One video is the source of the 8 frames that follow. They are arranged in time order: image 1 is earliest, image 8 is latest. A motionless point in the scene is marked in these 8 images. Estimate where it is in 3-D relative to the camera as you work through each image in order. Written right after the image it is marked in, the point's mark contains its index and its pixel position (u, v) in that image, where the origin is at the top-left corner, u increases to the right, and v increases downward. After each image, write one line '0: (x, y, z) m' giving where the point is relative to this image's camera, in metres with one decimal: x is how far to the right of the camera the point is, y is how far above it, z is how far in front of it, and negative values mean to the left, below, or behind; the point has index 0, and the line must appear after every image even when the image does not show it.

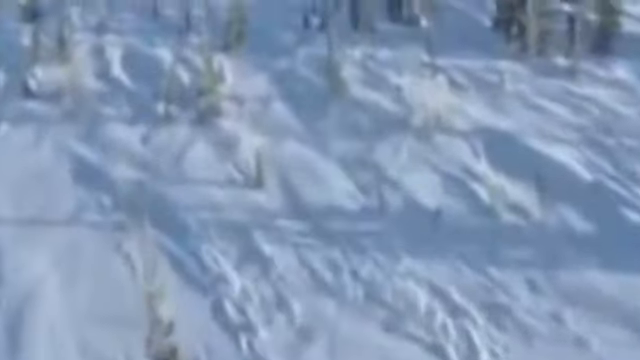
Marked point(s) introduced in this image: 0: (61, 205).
0: (-0.7, -0.1, +6.4) m
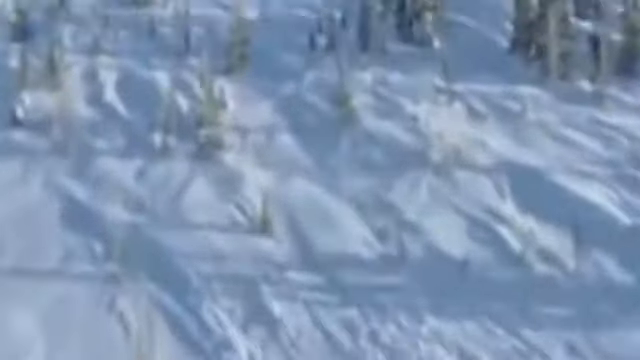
0: (-0.7, -0.2, +5.8) m
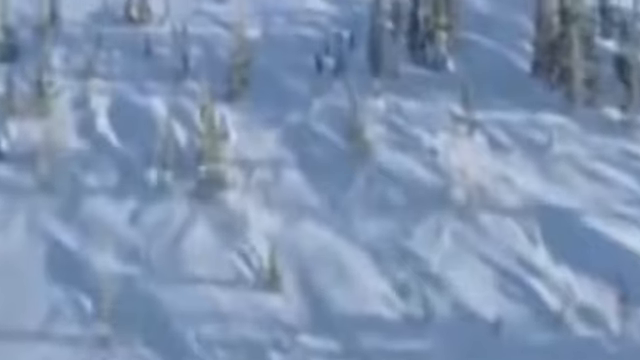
0: (-0.7, -0.3, +5.2) m
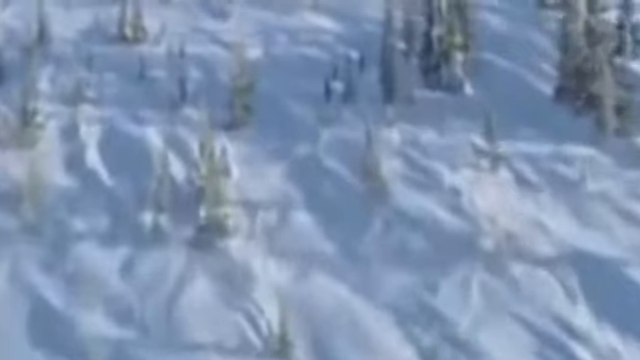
0: (-0.6, -0.4, +4.7) m
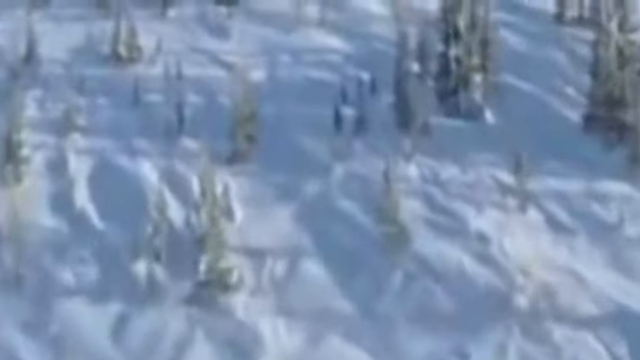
0: (-0.6, -0.5, +4.1) m
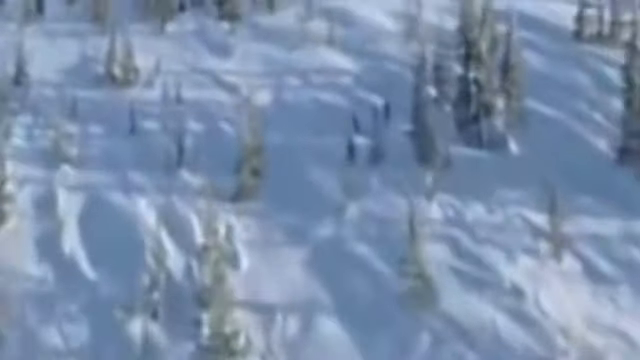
0: (-0.6, -0.6, +3.6) m
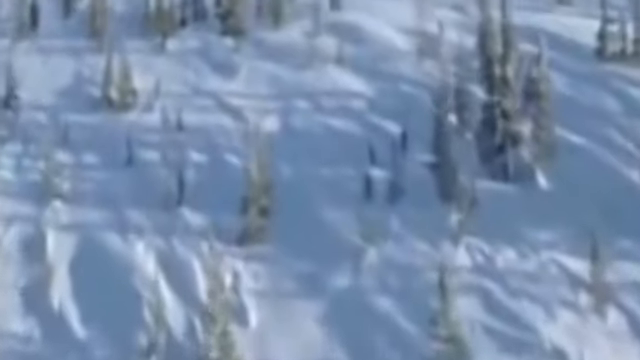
0: (-0.5, -0.7, +3.1) m
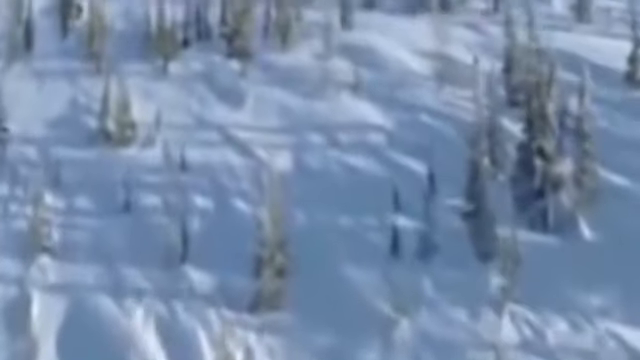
0: (-0.5, -0.8, +2.5) m
